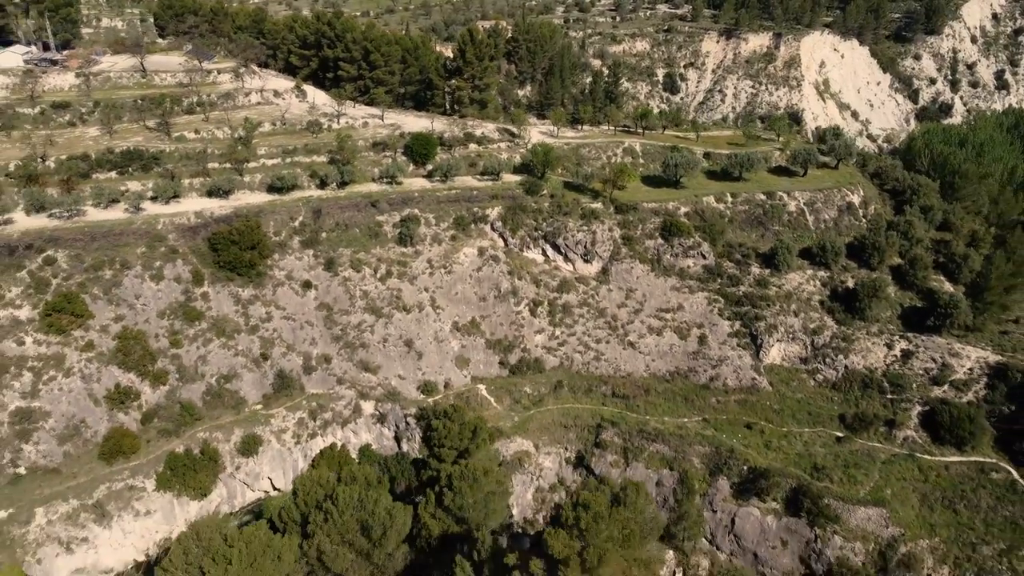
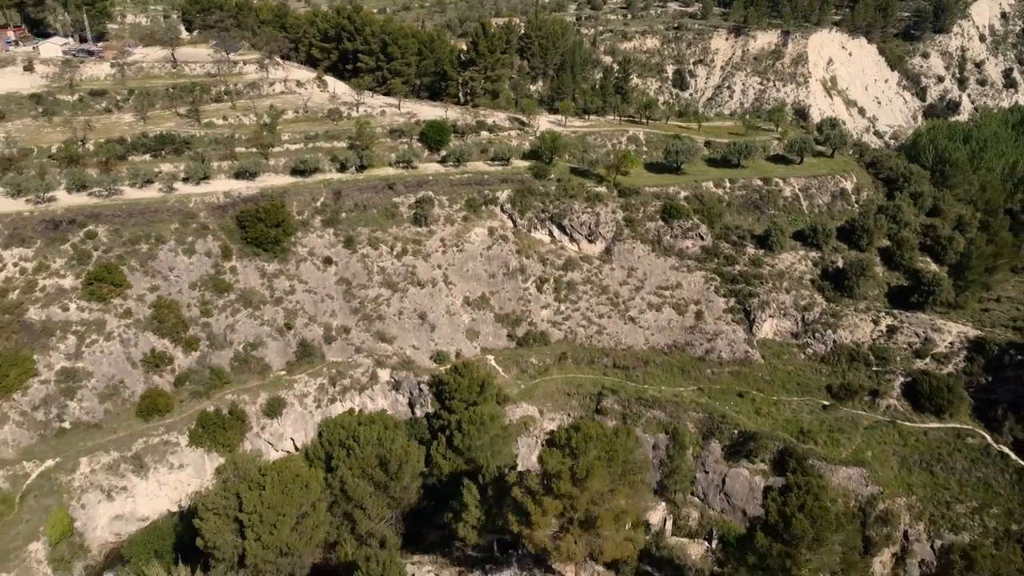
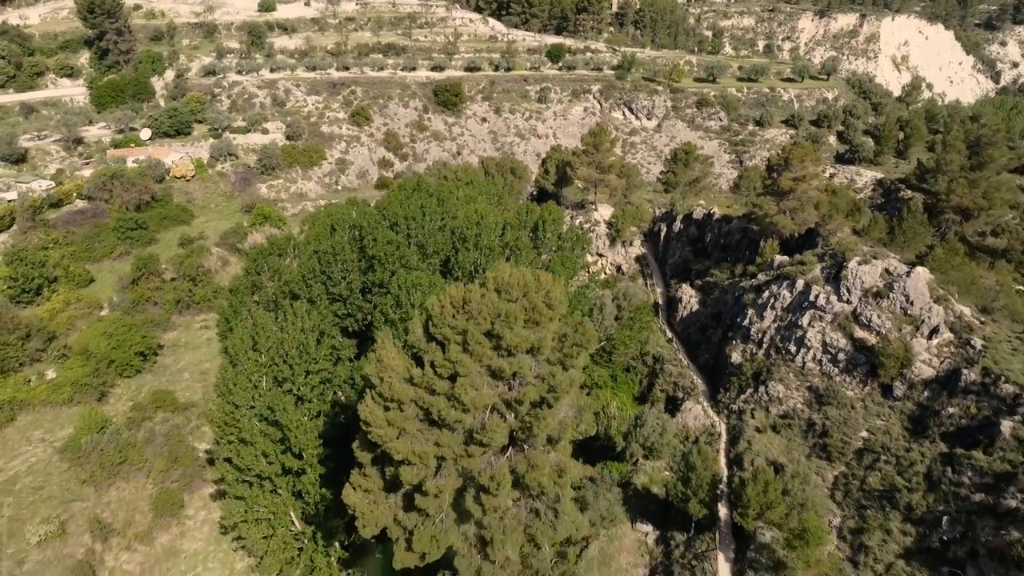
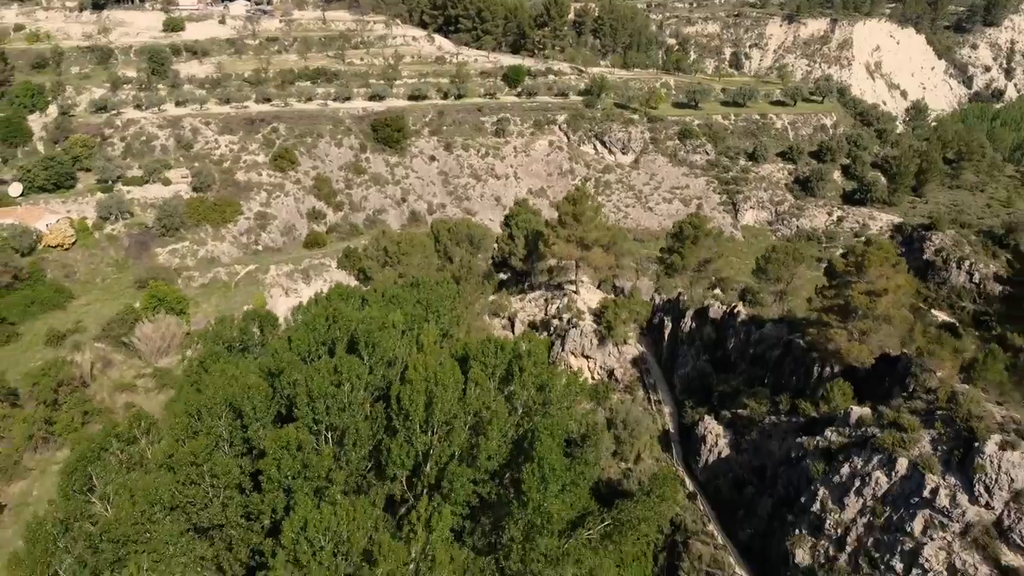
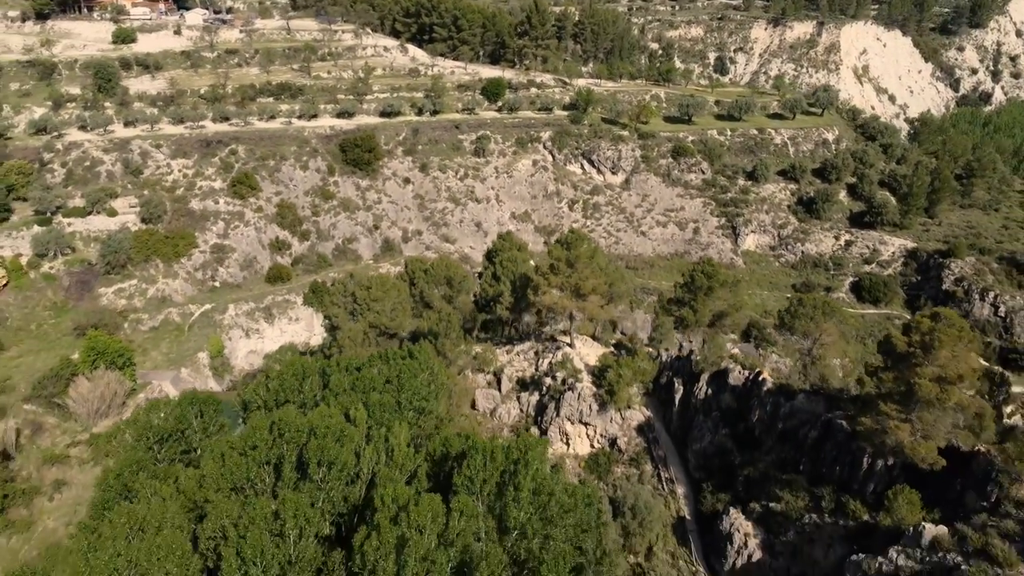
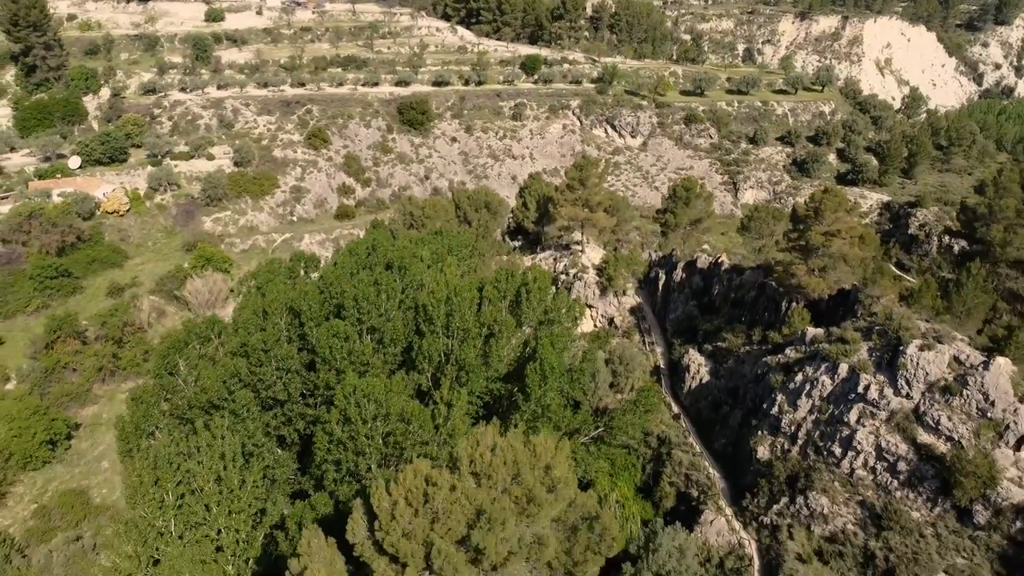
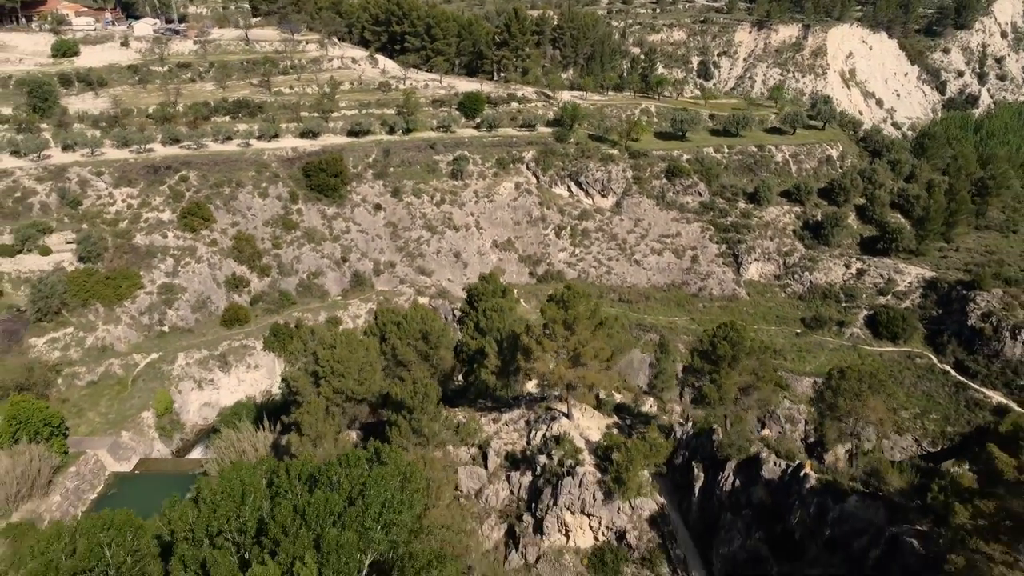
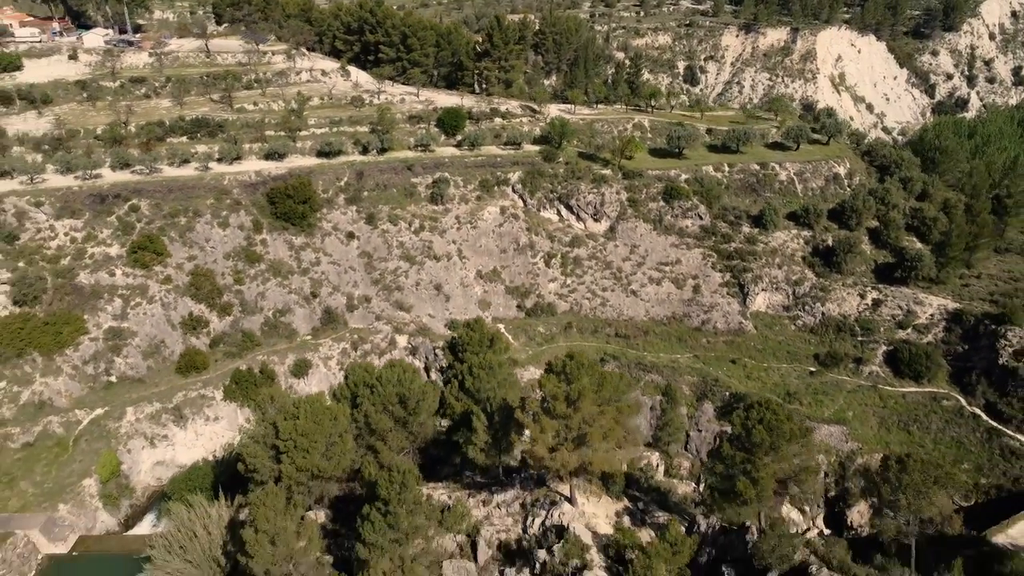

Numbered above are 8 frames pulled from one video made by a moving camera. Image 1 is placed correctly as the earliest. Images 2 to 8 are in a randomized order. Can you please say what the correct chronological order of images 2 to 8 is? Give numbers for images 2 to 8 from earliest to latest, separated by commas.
2, 8, 7, 5, 4, 6, 3
